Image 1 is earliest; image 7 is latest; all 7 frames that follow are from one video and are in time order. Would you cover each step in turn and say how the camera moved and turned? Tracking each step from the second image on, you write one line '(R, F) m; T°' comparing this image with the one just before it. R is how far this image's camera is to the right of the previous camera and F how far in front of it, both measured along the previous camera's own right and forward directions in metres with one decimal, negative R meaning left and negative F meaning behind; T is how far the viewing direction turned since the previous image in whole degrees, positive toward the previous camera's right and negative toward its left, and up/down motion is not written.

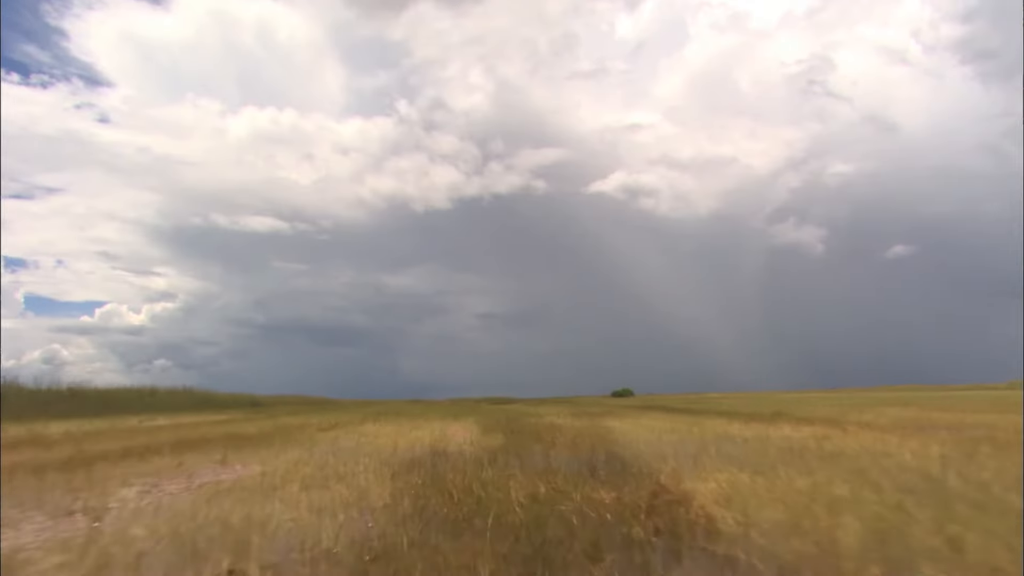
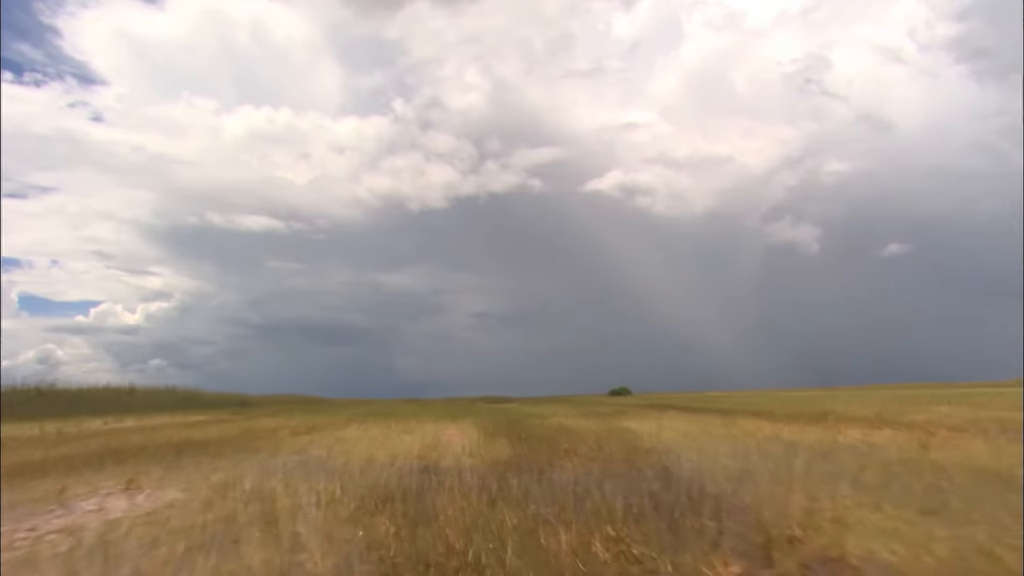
(-0.2, +0.1) m; 0°
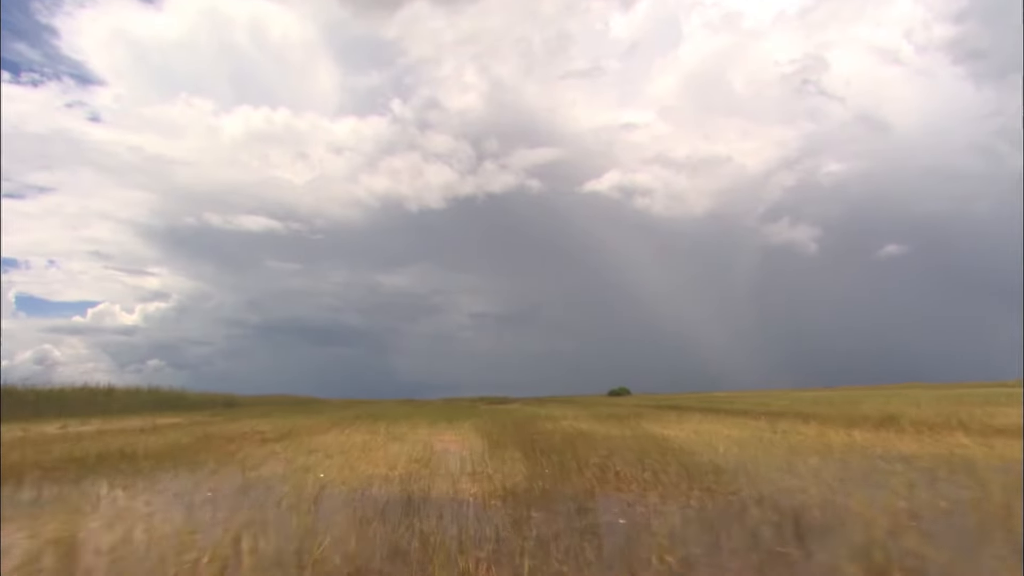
(-0.3, -0.1) m; 0°
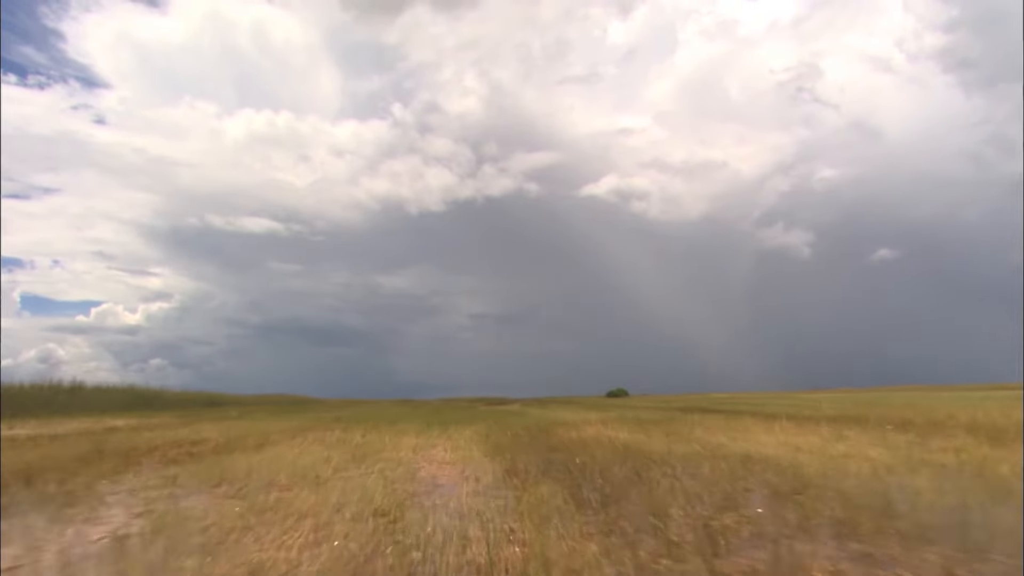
(+0.8, -2.6) m; 0°
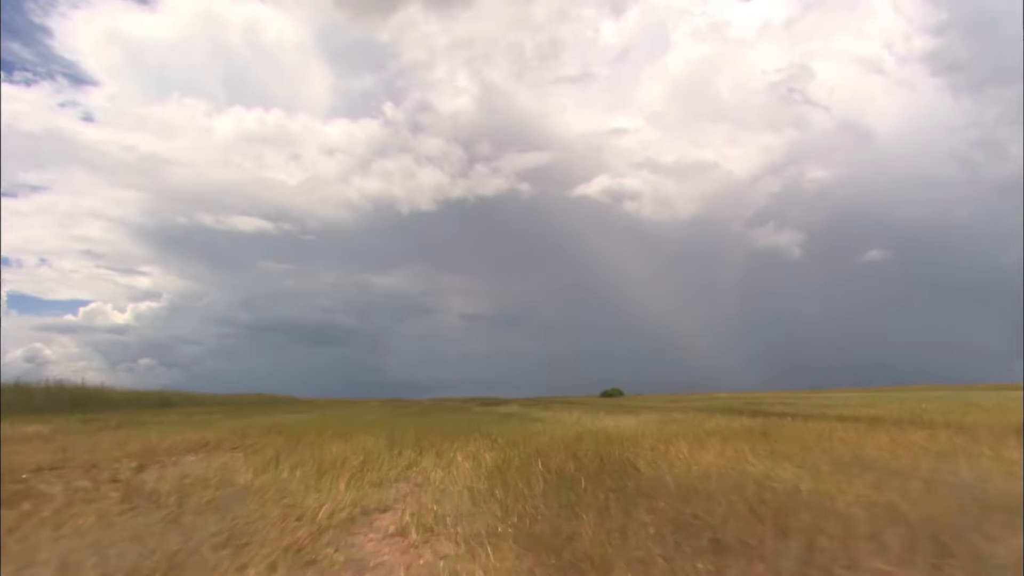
(+0.3, +0.4) m; +1°
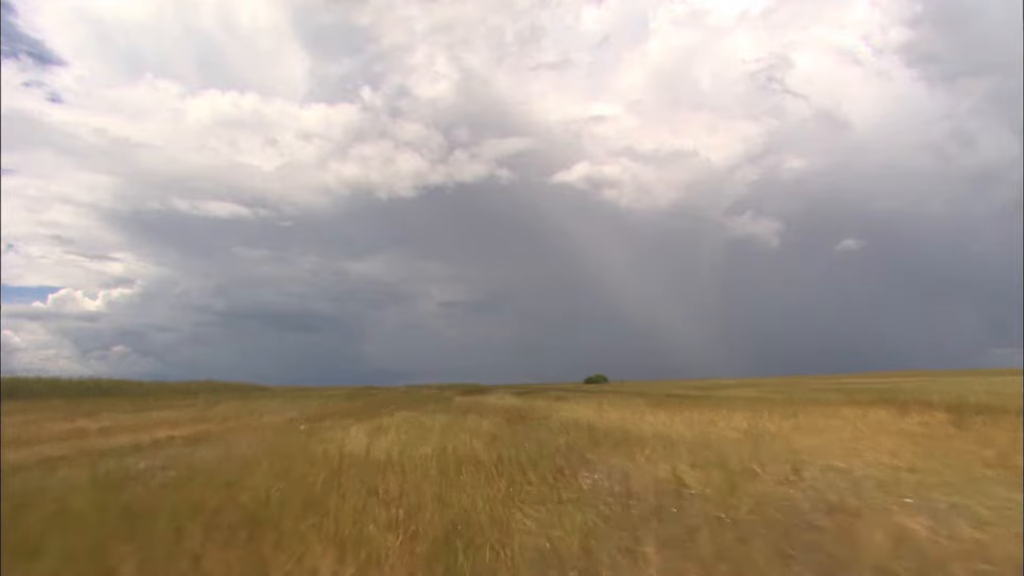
(0.0, +0.4) m; +2°
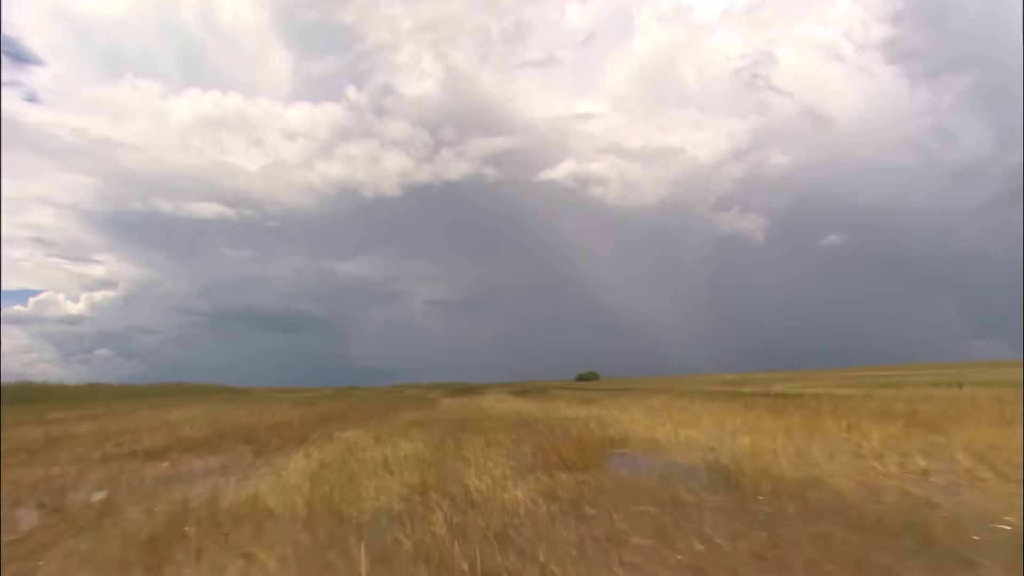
(0.0, +0.4) m; +1°
